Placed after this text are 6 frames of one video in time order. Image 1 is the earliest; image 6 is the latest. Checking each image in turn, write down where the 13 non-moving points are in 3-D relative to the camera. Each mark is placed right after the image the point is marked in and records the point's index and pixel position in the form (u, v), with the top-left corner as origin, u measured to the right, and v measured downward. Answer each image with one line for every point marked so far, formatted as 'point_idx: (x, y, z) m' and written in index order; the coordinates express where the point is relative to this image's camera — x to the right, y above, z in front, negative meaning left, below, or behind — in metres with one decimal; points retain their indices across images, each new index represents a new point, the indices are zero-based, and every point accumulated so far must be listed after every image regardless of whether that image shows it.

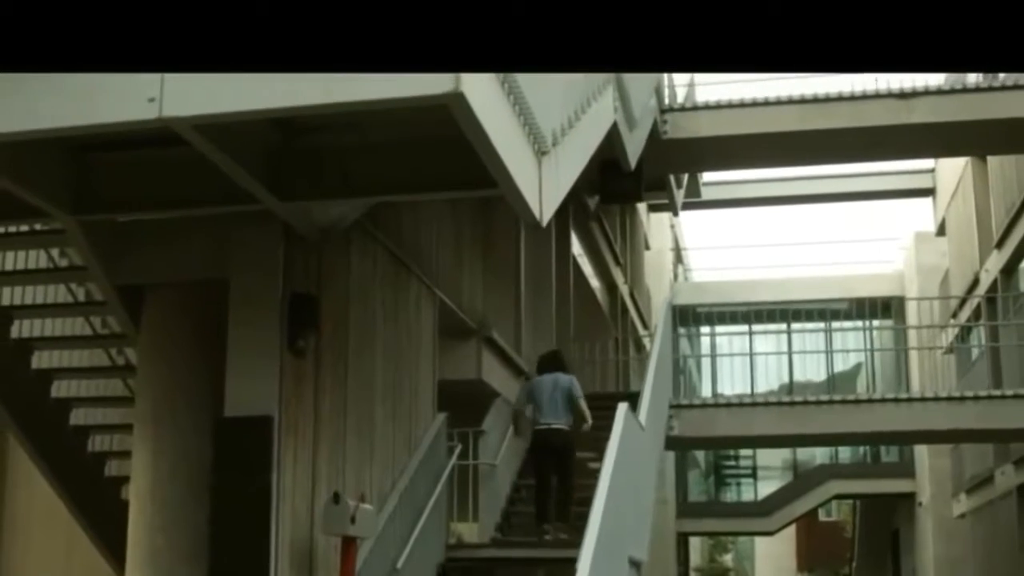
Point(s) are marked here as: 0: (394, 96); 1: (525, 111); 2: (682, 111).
0: (-0.4, +0.7, +5.0) m
1: (0.0, +0.8, +5.9) m
2: (+1.9, +2.0, +15.5) m
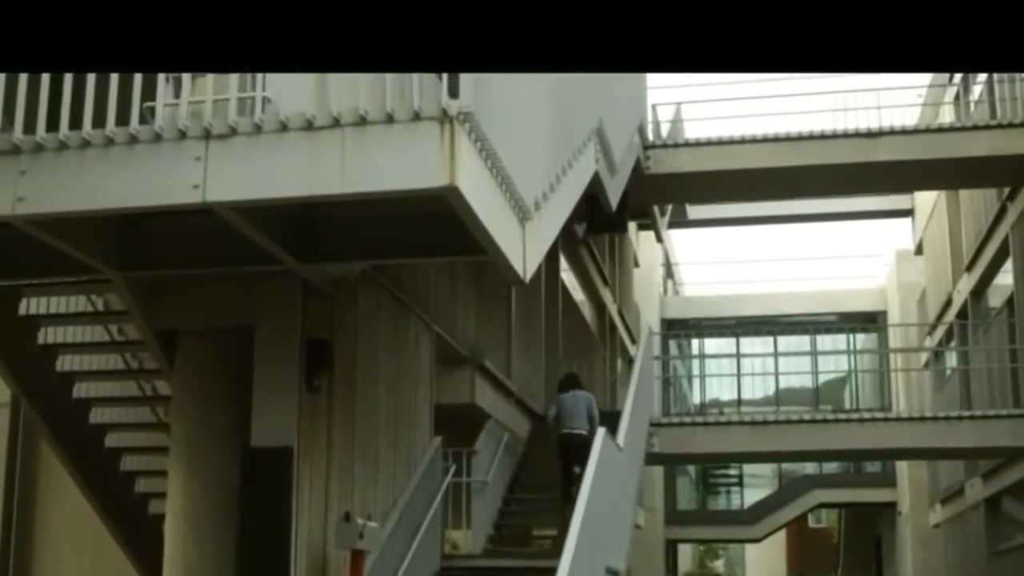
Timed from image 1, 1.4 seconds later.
0: (-0.5, +0.4, +6.0) m
1: (0.0, +0.5, +6.9) m
2: (+1.8, +1.7, +16.5) m
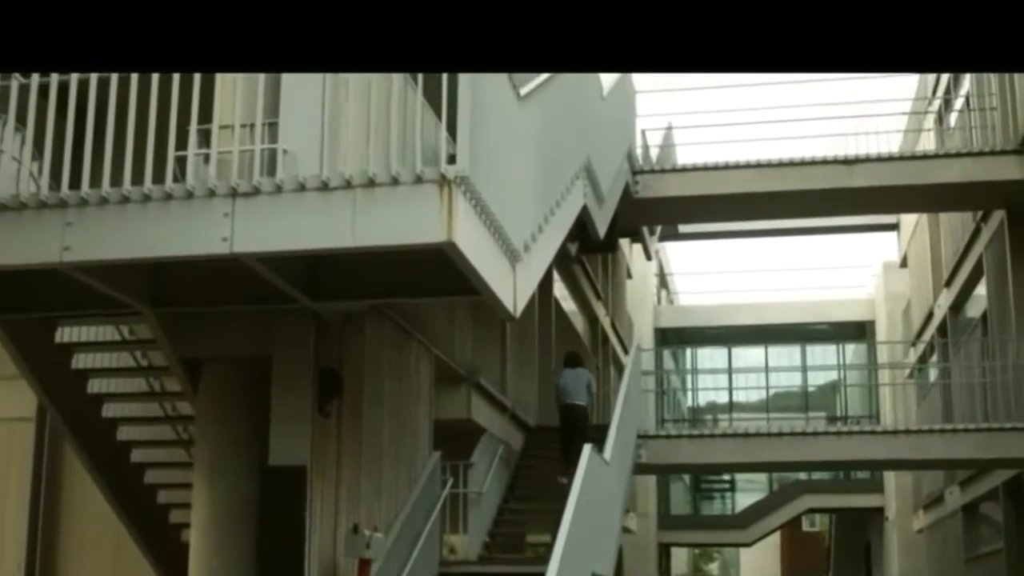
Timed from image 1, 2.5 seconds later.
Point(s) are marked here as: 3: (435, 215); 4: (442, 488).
0: (-0.6, +0.2, +6.8) m
1: (-0.1, +0.3, +7.8) m
2: (+1.7, +1.4, +17.3) m
3: (-0.4, +0.4, +6.8) m
4: (-0.6, -1.6, +11.2) m
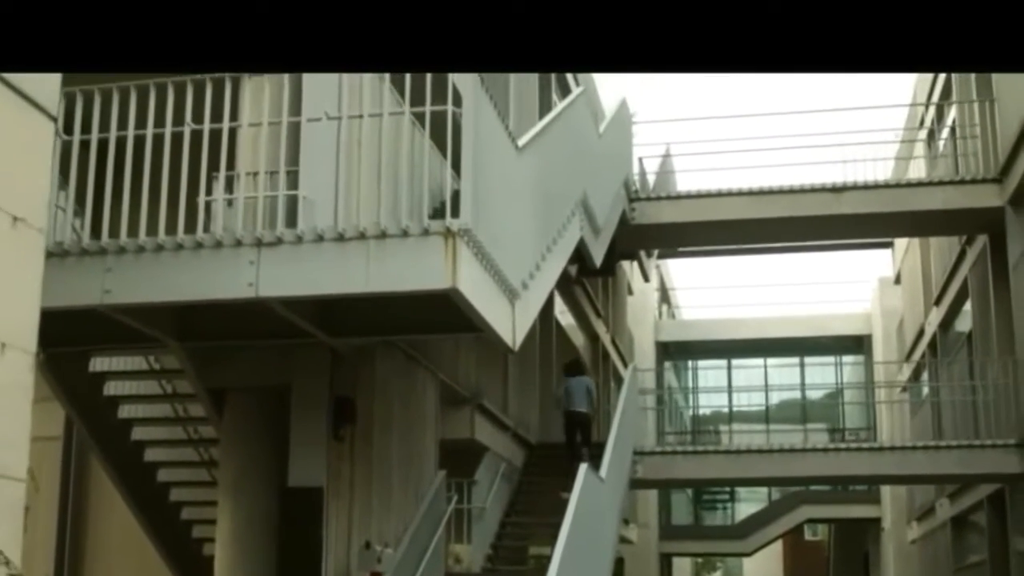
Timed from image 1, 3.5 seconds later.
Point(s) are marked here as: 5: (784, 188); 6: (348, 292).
0: (-0.6, 0.0, +7.6) m
1: (-0.1, +0.1, +8.5) m
2: (+1.8, +1.2, +18.1) m
3: (-0.4, +0.1, +7.6) m
4: (-0.6, -1.9, +12.0) m
5: (+3.5, +1.3, +17.7) m
6: (-0.9, 0.0, +7.7) m
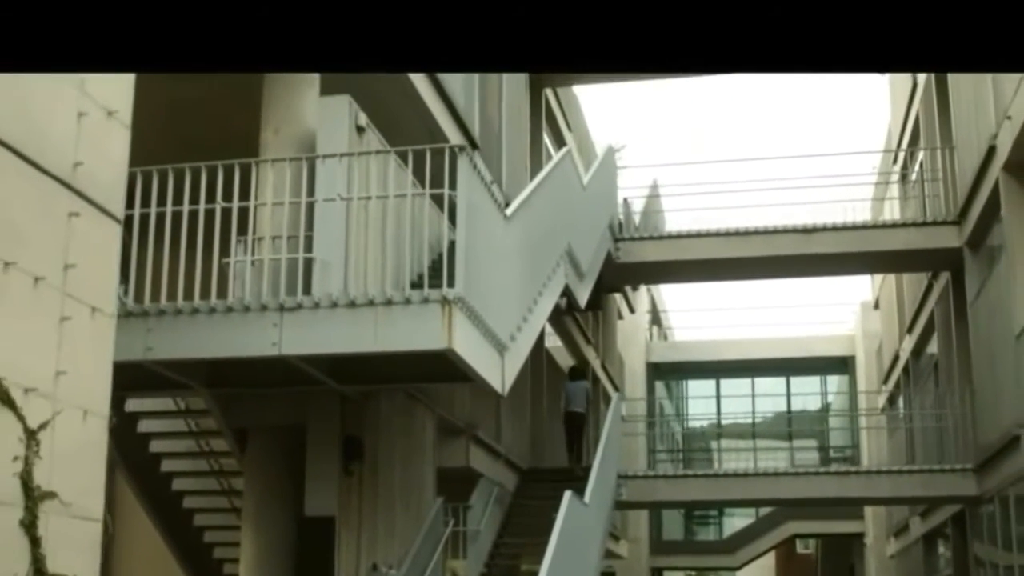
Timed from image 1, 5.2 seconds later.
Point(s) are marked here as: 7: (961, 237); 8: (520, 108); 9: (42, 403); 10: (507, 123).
0: (-0.6, -0.4, +8.8) m
1: (-0.2, -0.3, +9.8) m
2: (+1.7, +0.7, +19.4) m
3: (-0.5, -0.3, +8.8) m
4: (-0.6, -2.3, +13.2) m
5: (+3.4, +0.8, +18.9) m
6: (-1.0, -0.4, +8.9) m
7: (+5.8, +0.7, +17.9) m
8: (+0.1, +2.3, +18.0) m
9: (-2.1, -0.5, +6.0) m
10: (-0.1, +2.0, +16.9) m
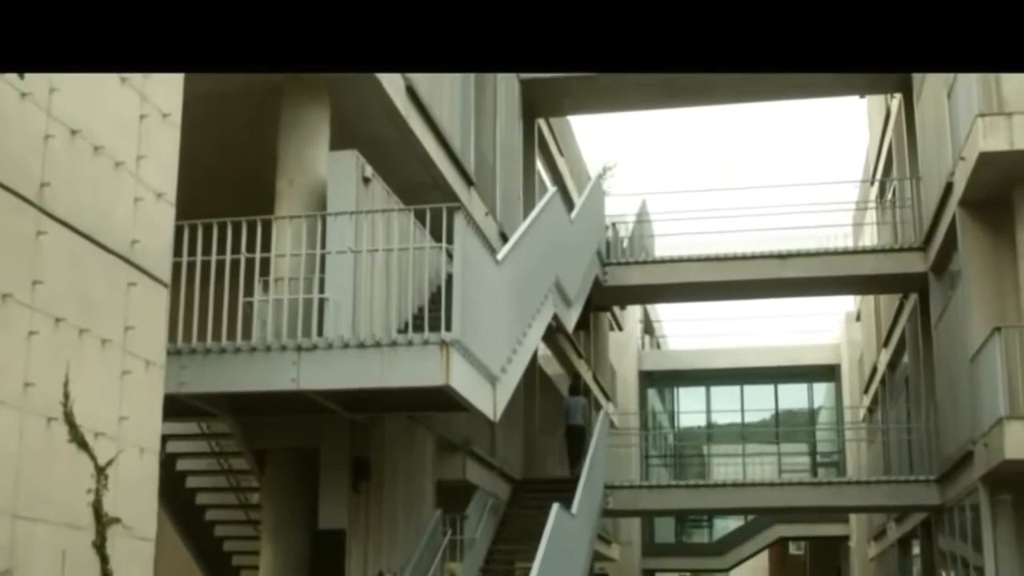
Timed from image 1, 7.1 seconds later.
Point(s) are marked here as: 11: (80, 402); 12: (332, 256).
0: (-0.7, -0.7, +10.1) m
1: (-0.2, -0.6, +11.0) m
2: (+1.6, +0.4, +20.6) m
3: (-0.6, -0.6, +10.1) m
4: (-0.7, -2.6, +14.5) m
5: (+3.3, +0.5, +20.2) m
6: (-1.1, -0.7, +10.2) m
7: (+5.8, +0.4, +19.1) m
8: (0.0, +2.0, +19.2) m
9: (-2.1, -0.8, +7.3) m
10: (-0.2, +1.7, +18.1) m
11: (-2.2, -0.6, +7.0) m
12: (-1.4, +0.2, +10.6) m
